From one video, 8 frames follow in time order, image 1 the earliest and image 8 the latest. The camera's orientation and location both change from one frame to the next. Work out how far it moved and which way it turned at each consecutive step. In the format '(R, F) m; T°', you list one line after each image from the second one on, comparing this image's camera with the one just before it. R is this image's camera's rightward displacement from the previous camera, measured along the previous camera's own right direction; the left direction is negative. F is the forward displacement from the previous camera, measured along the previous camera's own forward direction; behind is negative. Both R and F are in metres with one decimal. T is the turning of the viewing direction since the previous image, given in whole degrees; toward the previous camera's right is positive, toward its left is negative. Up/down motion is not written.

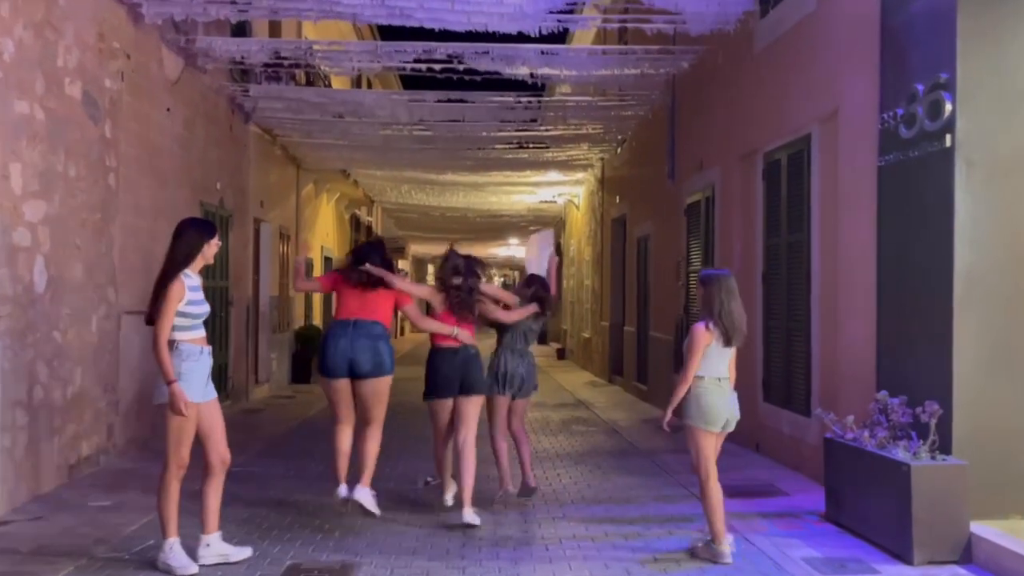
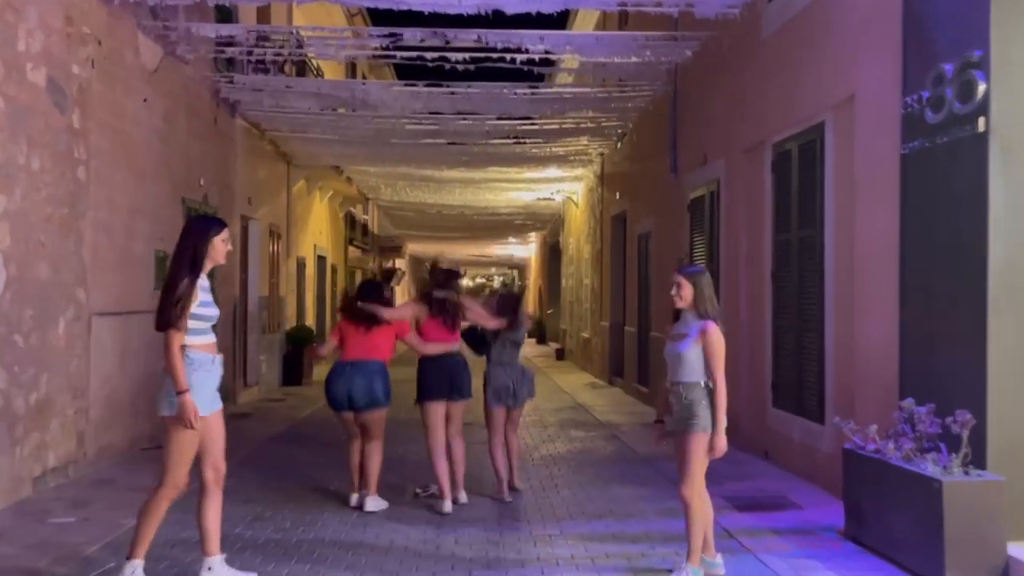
(0.0, +0.4) m; 0°
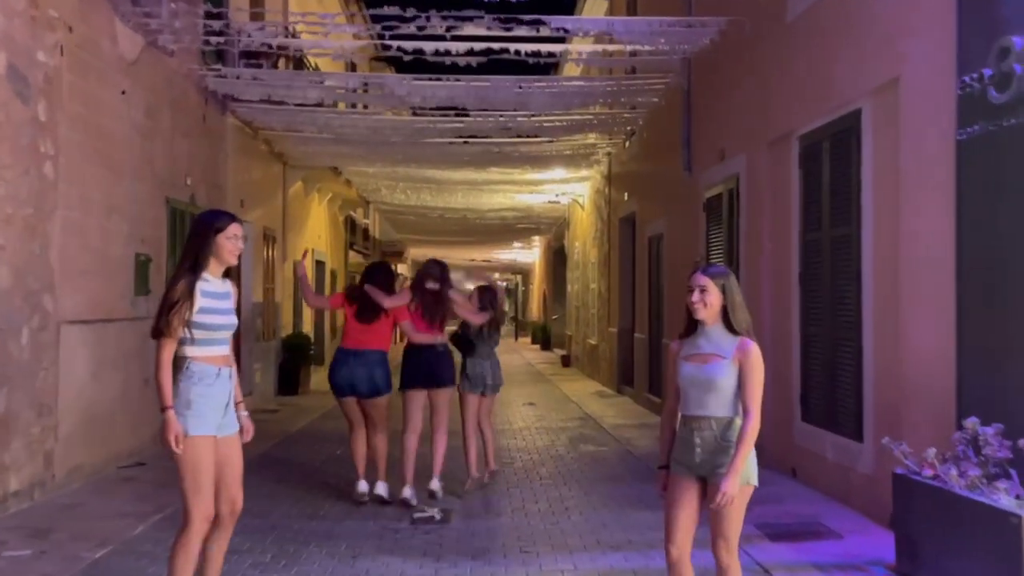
(0.0, +0.6) m; 0°
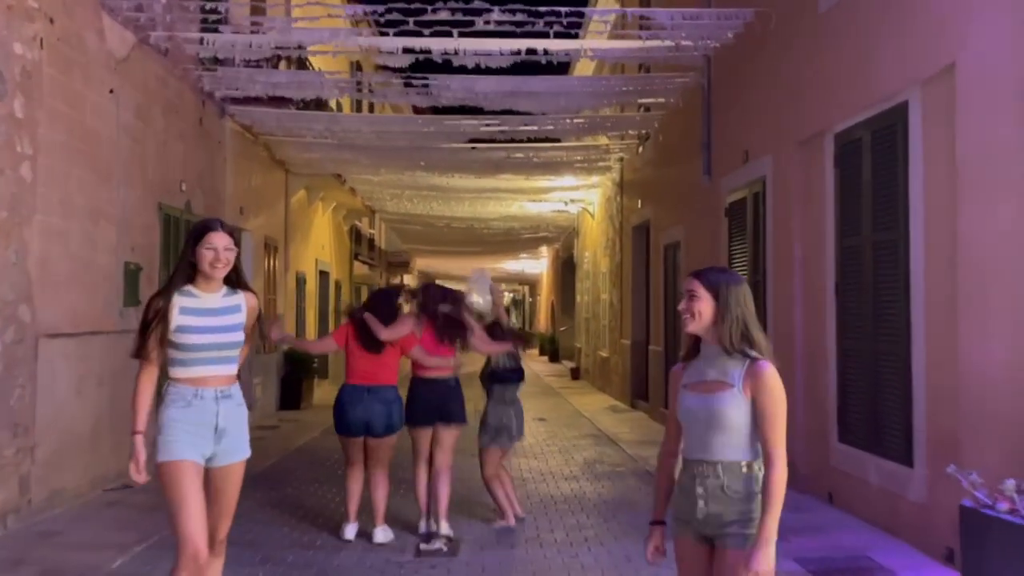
(0.0, +0.5) m; 0°
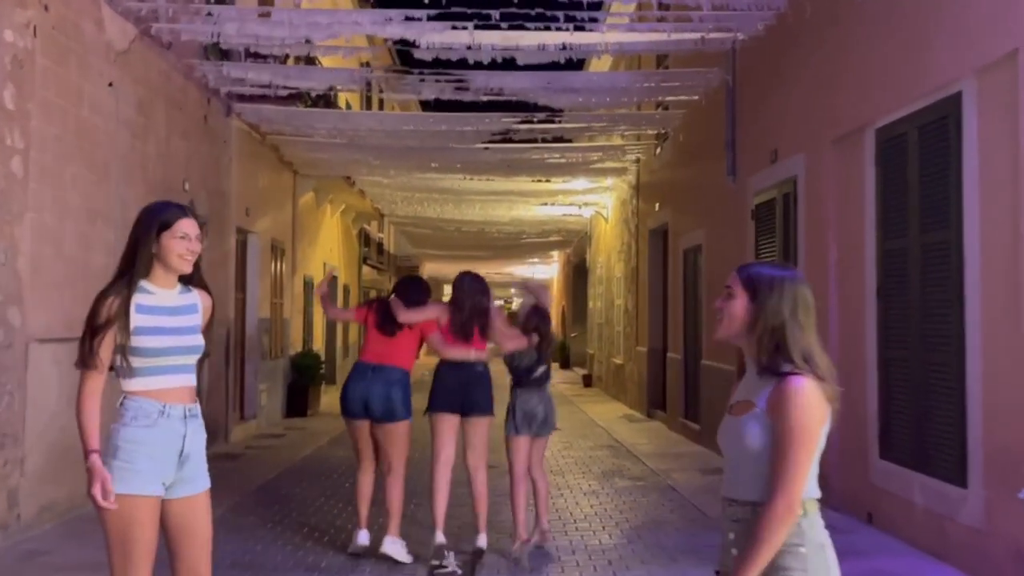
(-0.1, +0.4) m; -1°
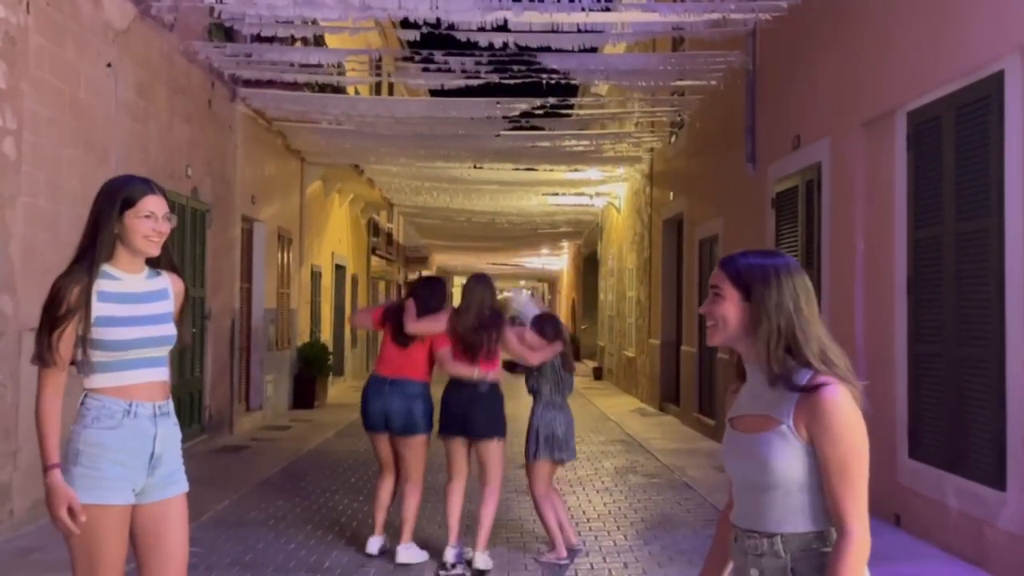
(0.0, +0.3) m; -1°
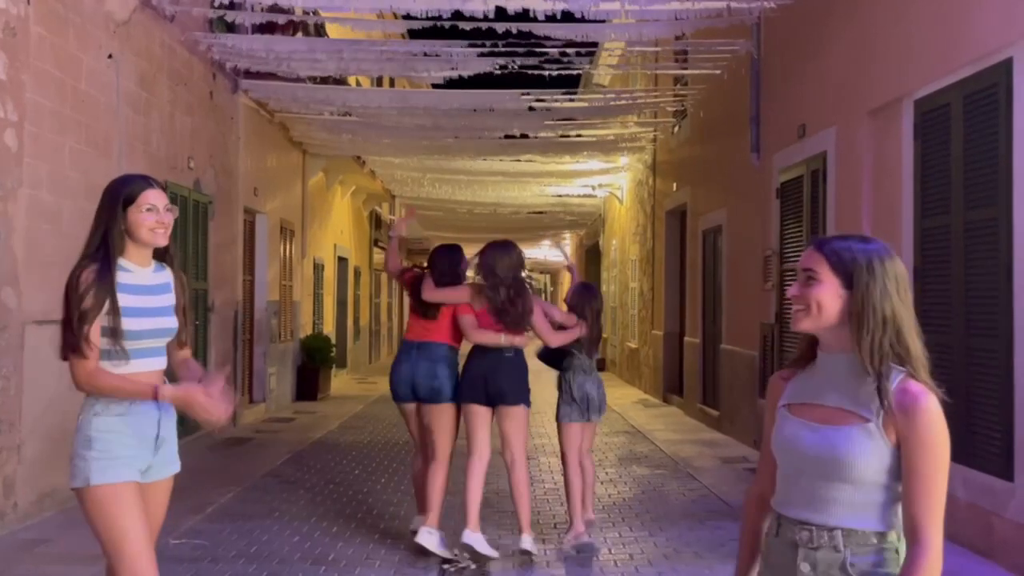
(0.0, 0.0) m; 0°
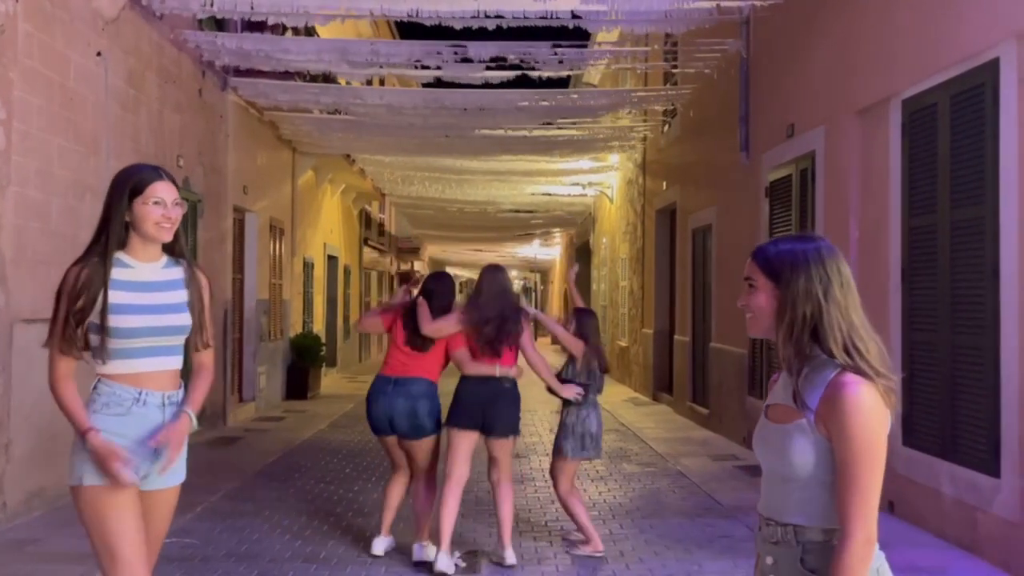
(0.0, 0.0) m; +1°
